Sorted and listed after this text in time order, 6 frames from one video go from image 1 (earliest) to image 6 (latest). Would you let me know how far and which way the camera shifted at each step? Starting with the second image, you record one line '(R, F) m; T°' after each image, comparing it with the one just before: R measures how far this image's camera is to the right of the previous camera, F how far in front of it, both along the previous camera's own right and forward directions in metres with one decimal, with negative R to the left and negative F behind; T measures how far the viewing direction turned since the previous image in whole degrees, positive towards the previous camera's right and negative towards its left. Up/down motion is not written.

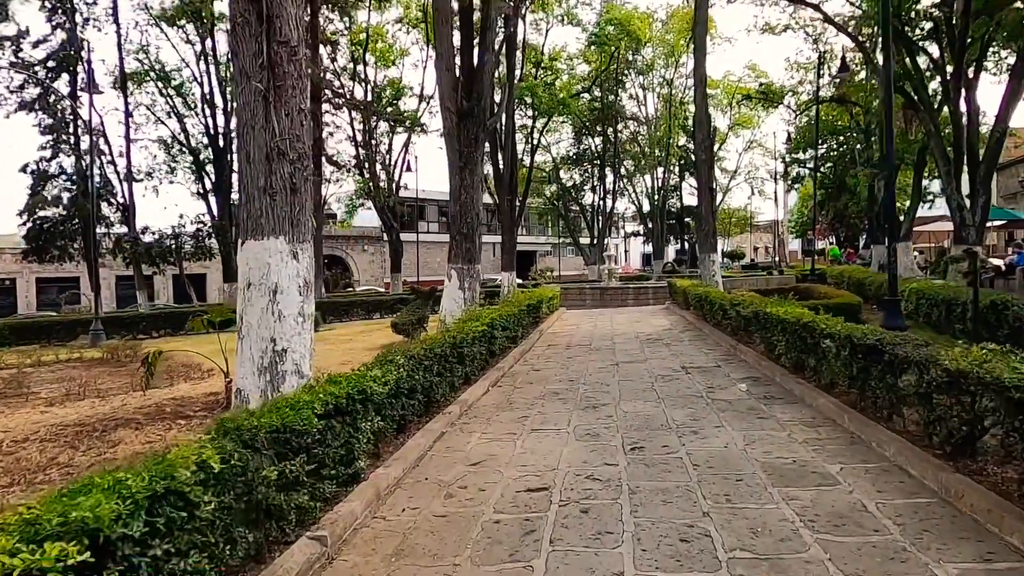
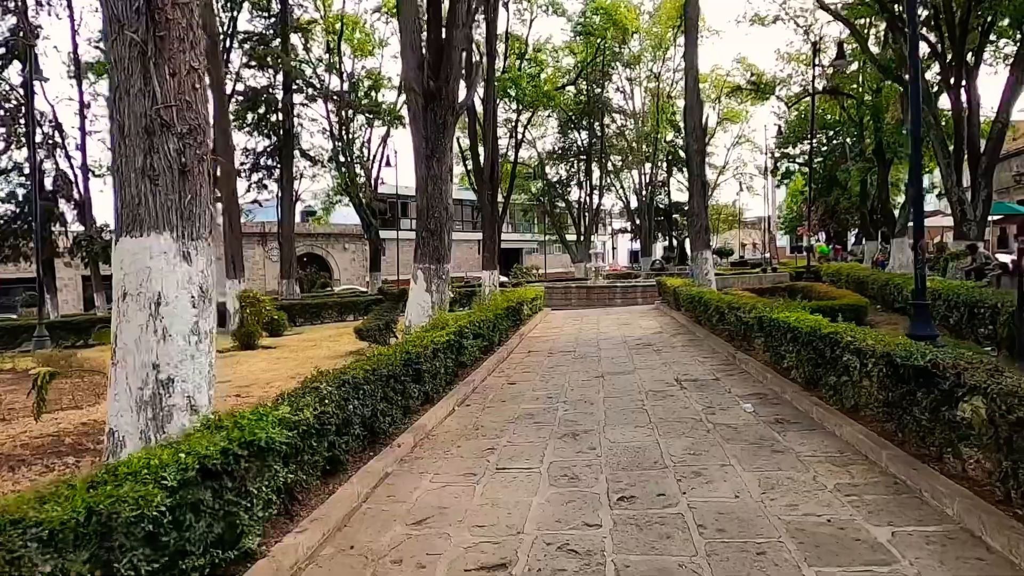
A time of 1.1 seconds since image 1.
(+0.2, +1.1) m; +1°
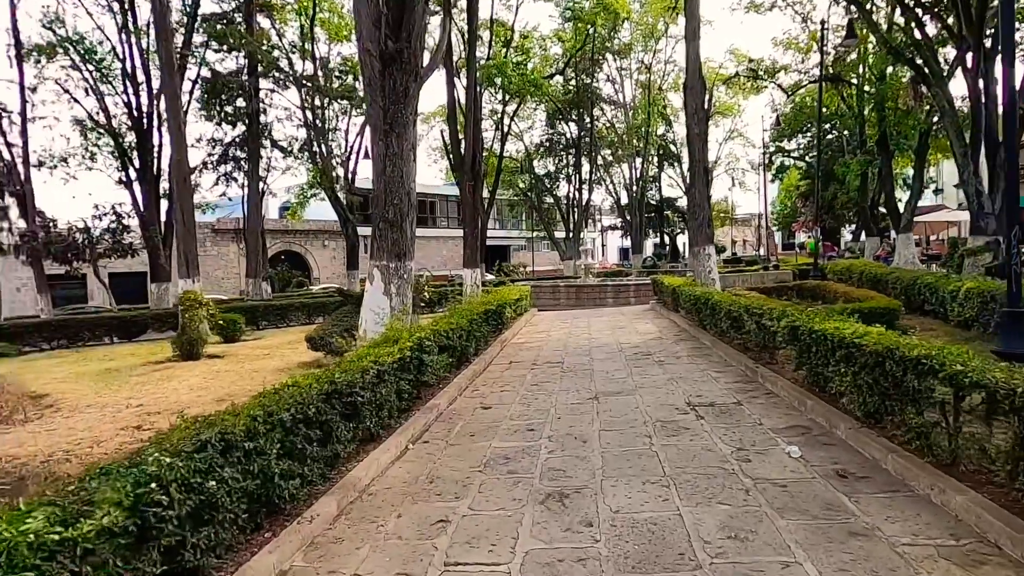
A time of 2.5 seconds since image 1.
(+0.2, +1.5) m; +1°
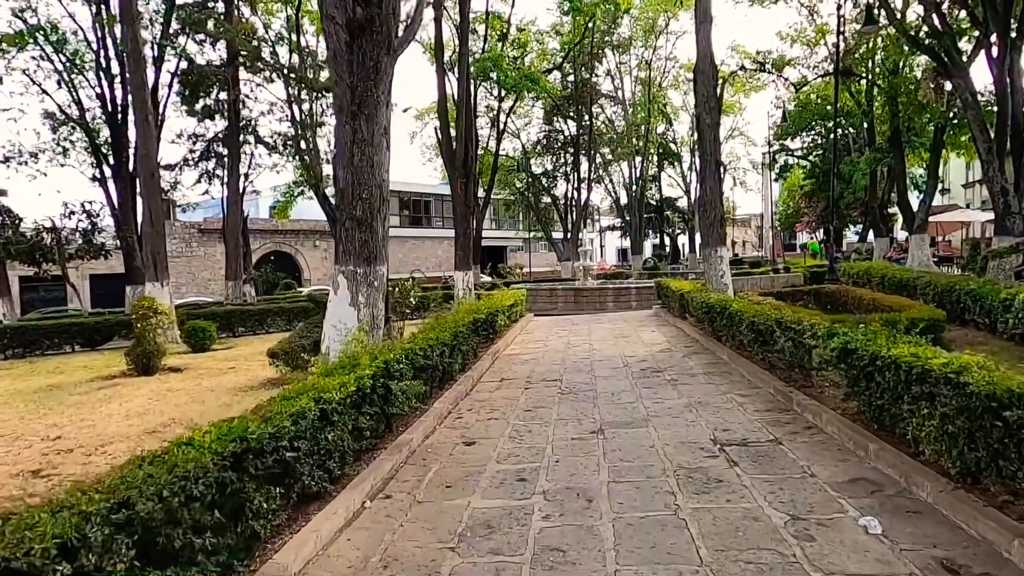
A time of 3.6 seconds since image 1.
(+0.1, +1.1) m; 0°
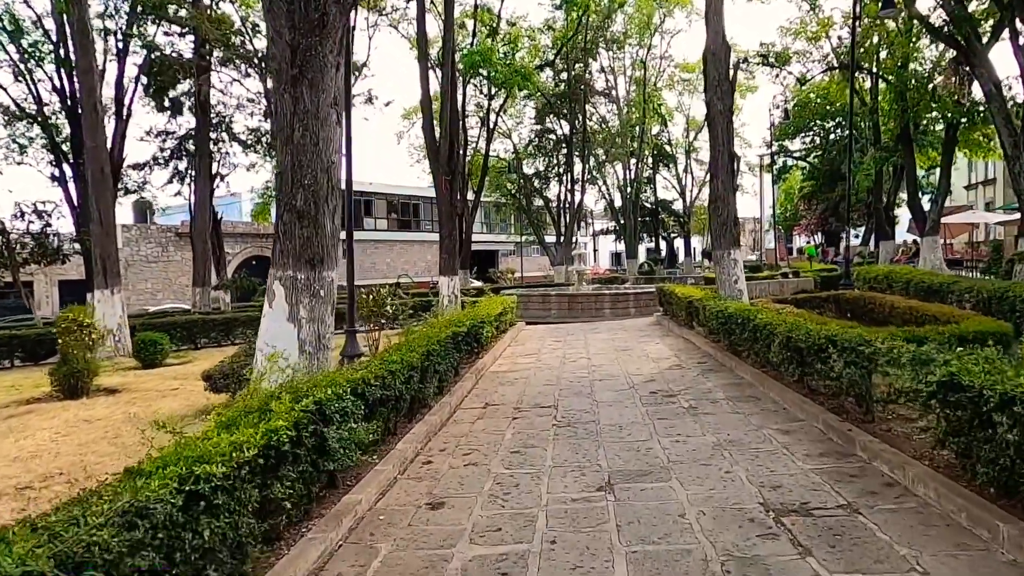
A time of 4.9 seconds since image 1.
(+0.1, +1.3) m; +1°
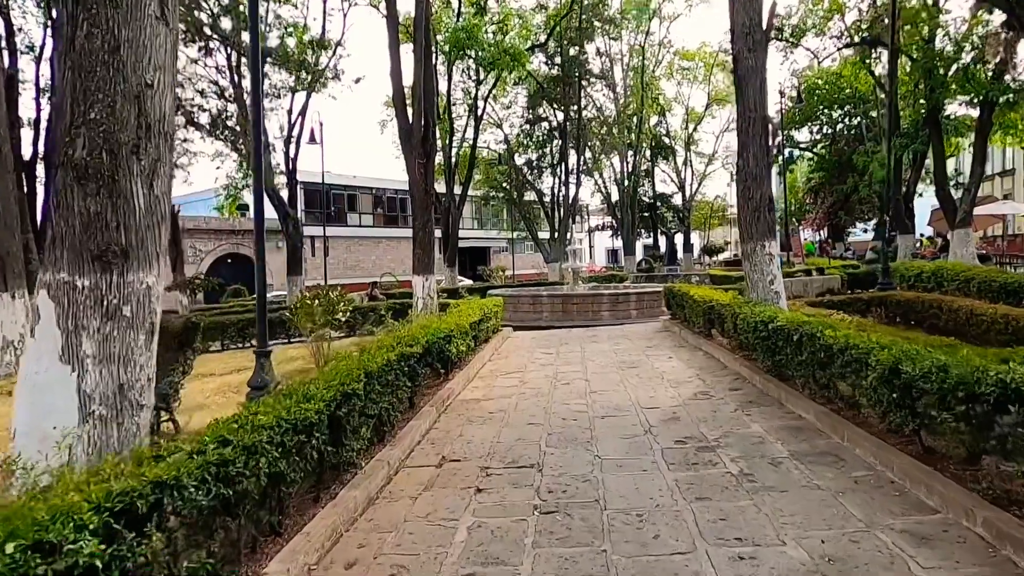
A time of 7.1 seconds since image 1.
(+0.2, +2.2) m; 0°
